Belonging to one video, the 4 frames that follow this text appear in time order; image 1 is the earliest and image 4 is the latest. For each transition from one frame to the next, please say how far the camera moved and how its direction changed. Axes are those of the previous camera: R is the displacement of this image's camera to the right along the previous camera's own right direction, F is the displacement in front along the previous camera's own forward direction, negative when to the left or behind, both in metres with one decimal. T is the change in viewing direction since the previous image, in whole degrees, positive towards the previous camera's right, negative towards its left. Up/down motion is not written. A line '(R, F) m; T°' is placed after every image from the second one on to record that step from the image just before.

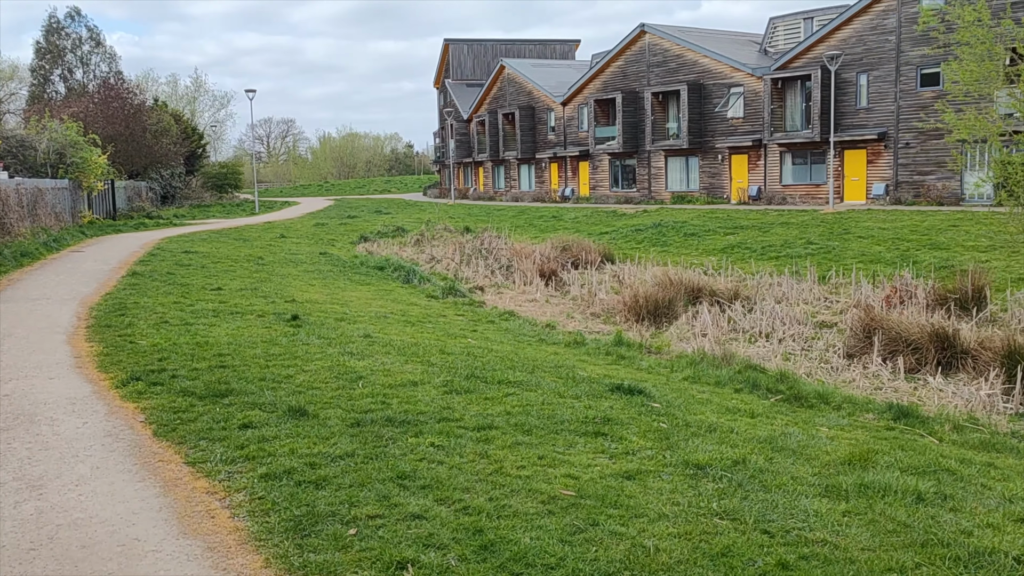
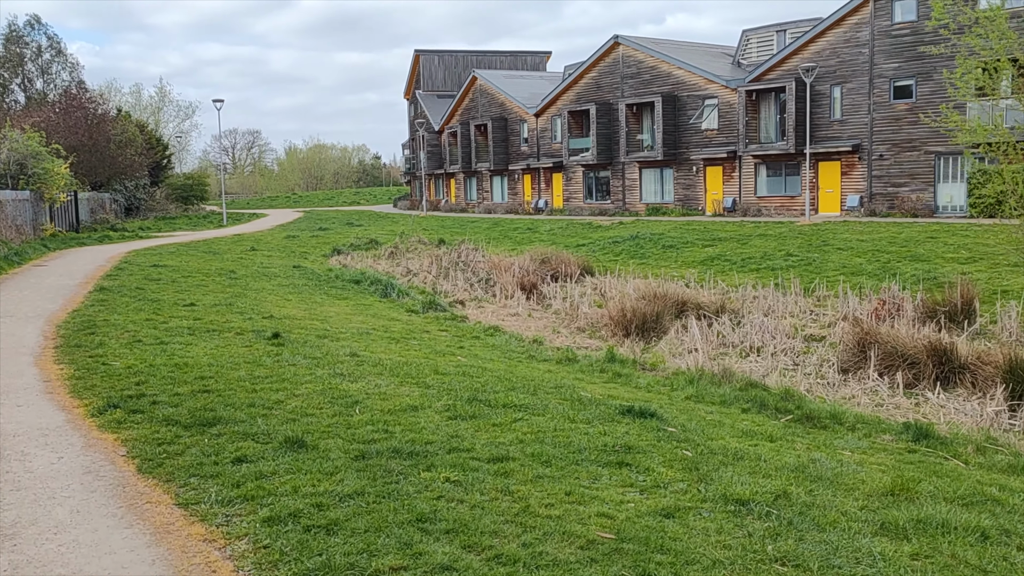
(-0.2, +0.3) m; +2°
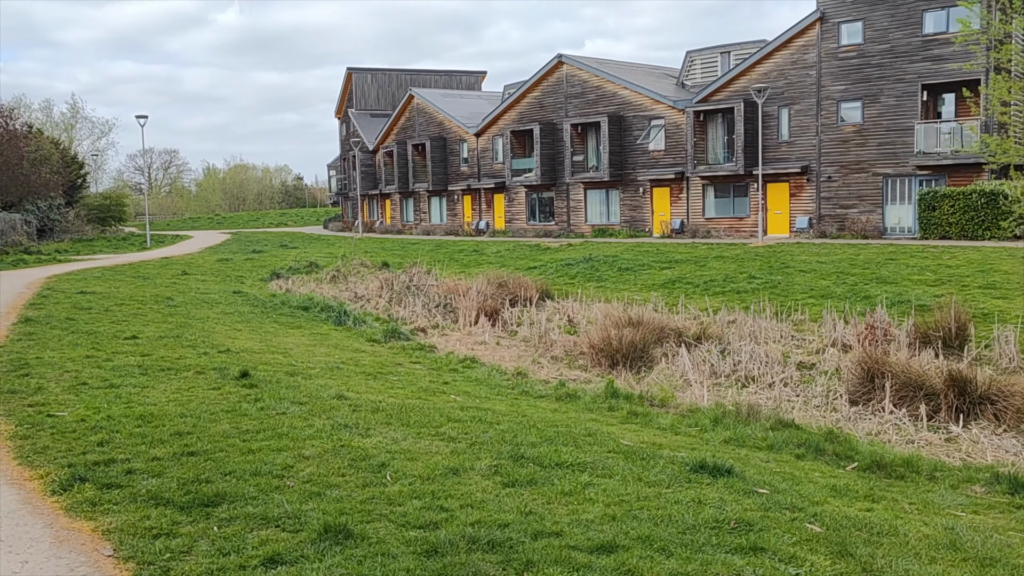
(-0.7, +0.9) m; +5°
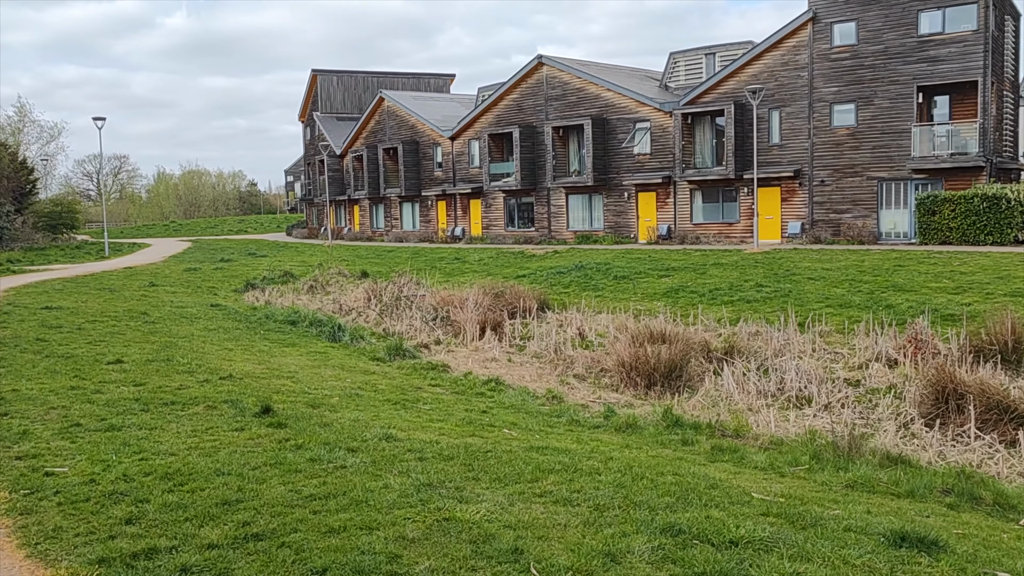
(-0.8, +1.0) m; +3°
